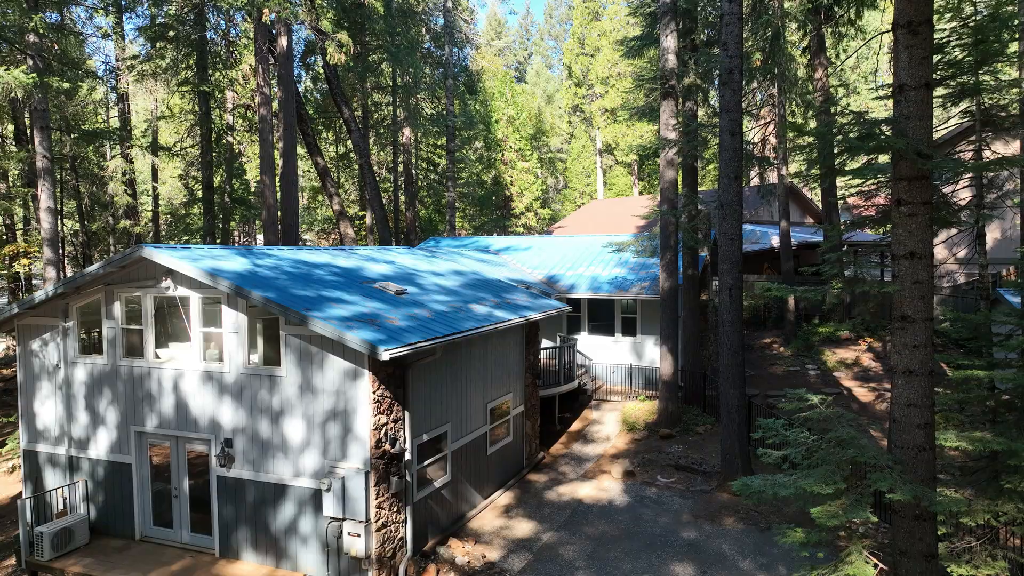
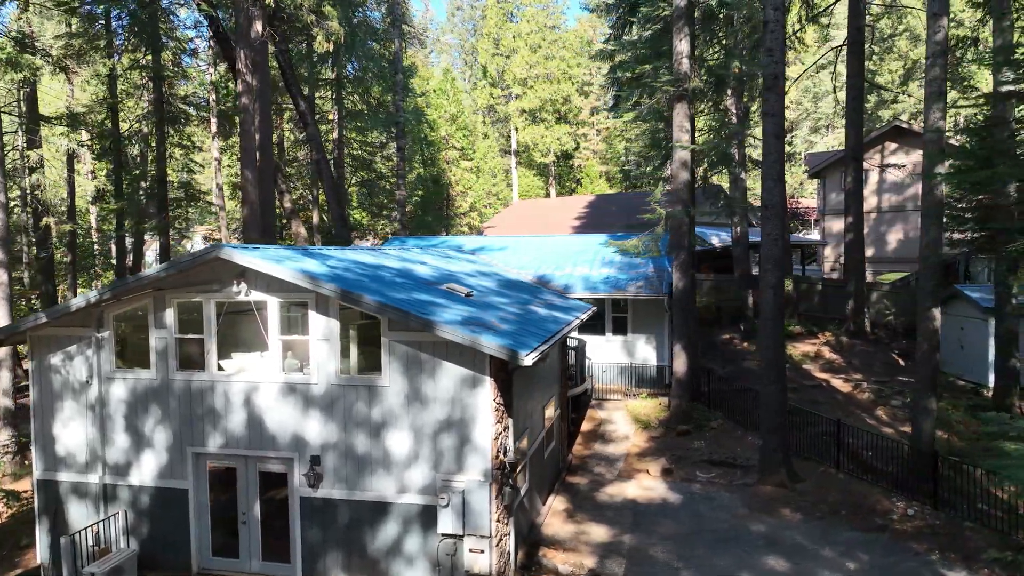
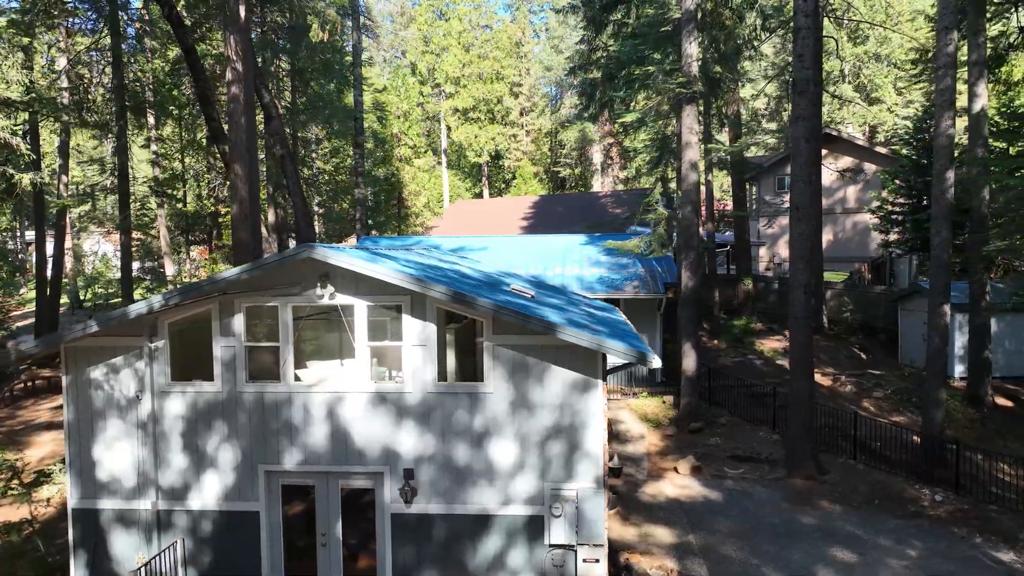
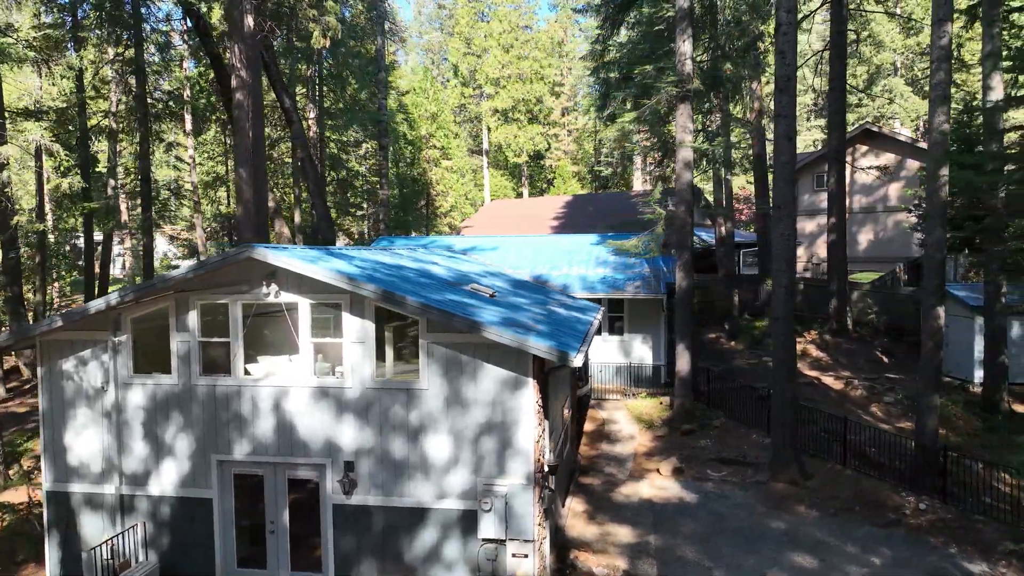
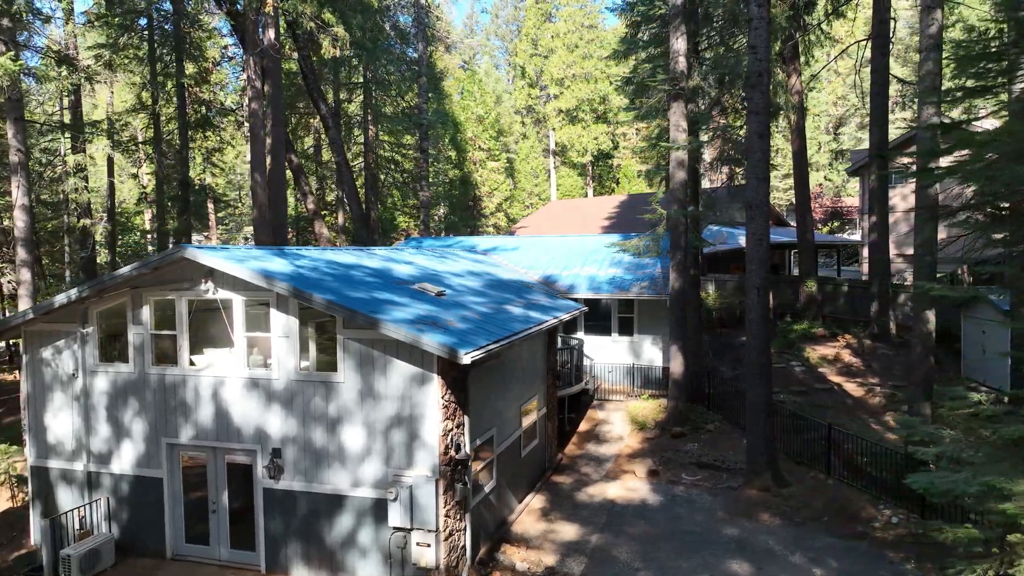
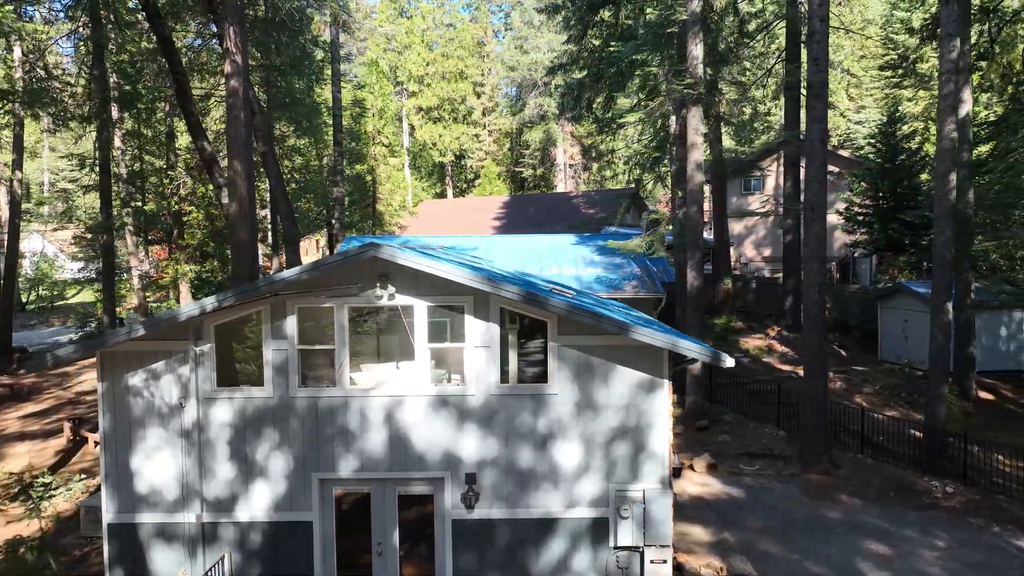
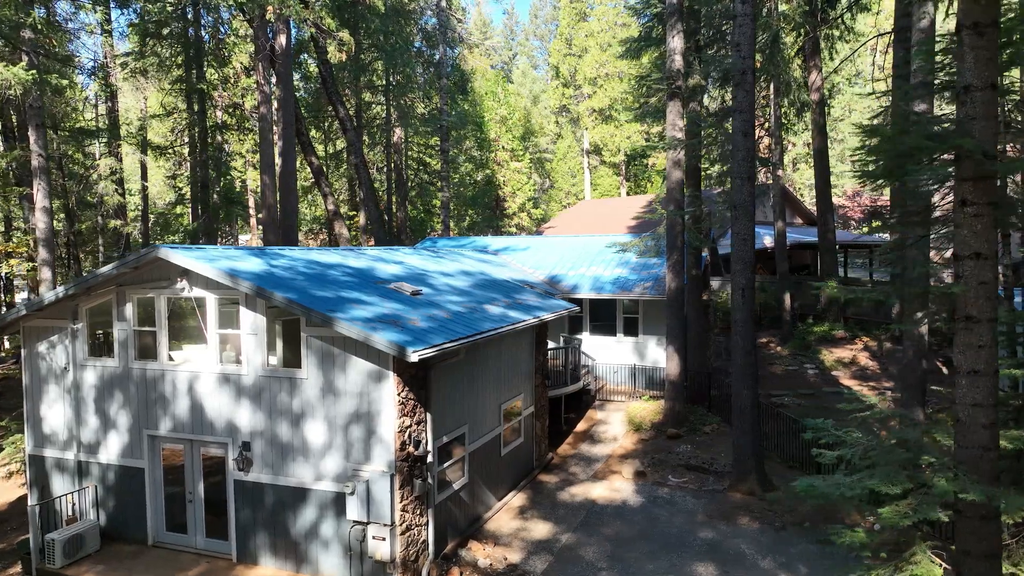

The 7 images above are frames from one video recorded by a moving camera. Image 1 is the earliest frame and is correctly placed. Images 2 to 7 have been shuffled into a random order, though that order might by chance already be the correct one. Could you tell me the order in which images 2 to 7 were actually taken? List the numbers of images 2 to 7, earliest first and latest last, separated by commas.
7, 5, 2, 4, 3, 6
